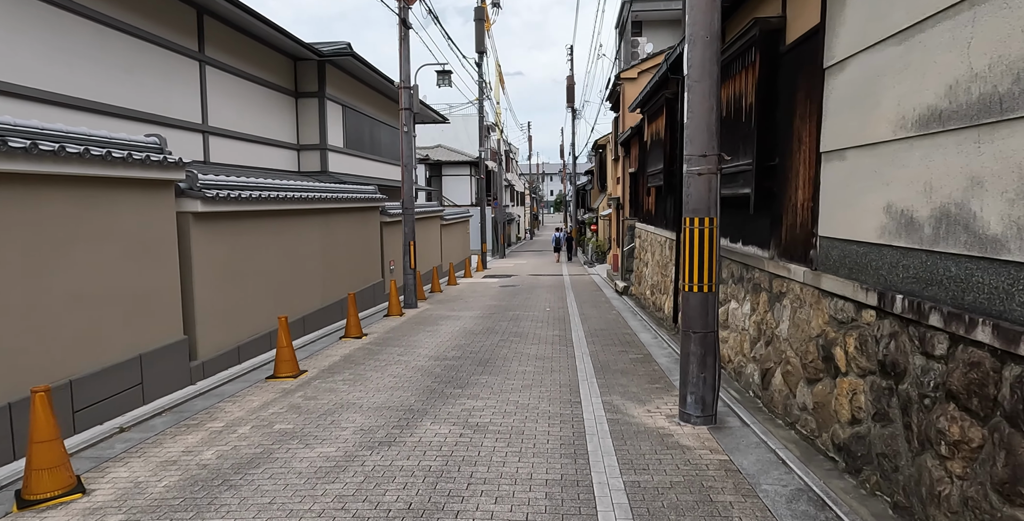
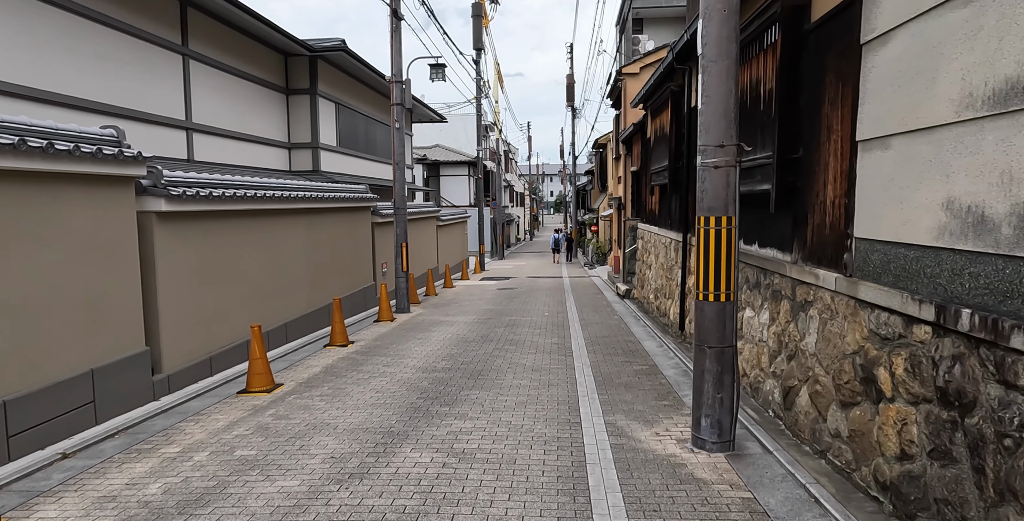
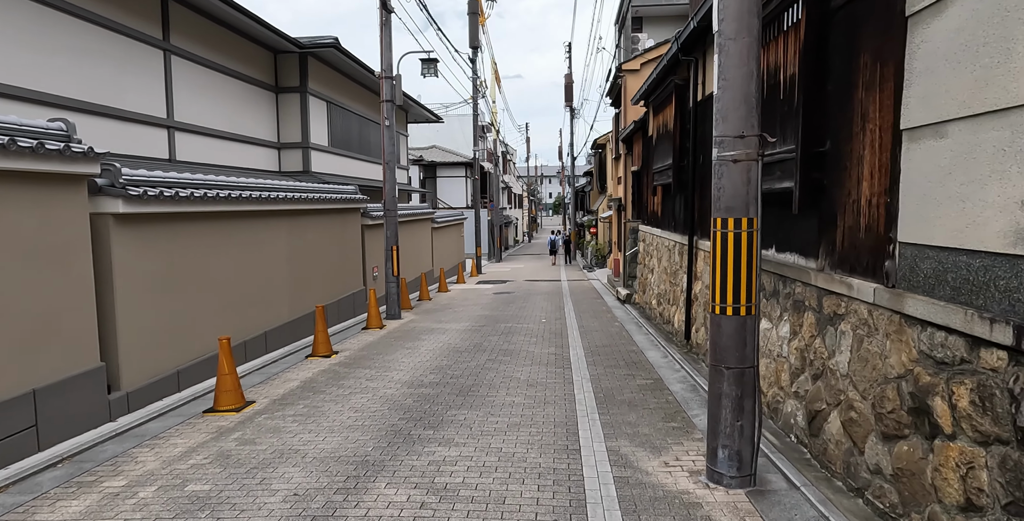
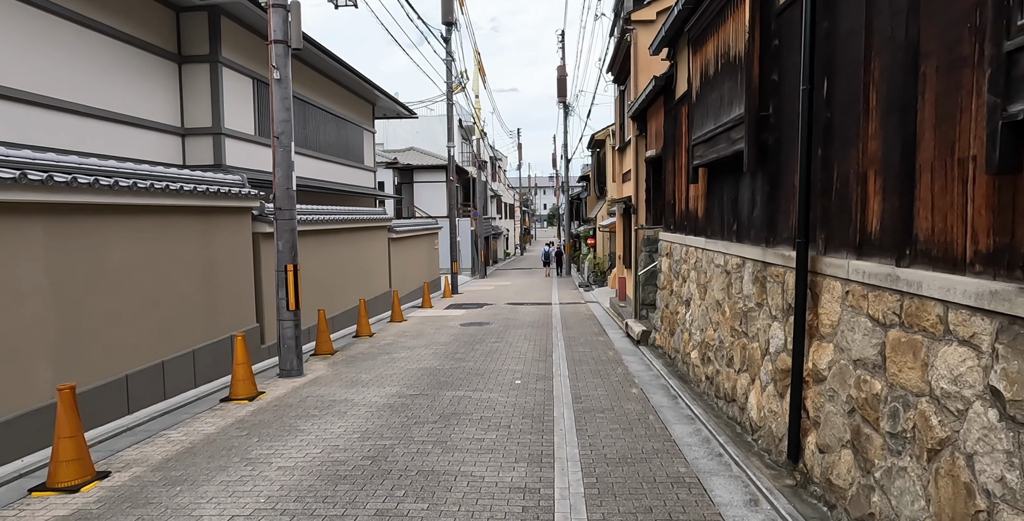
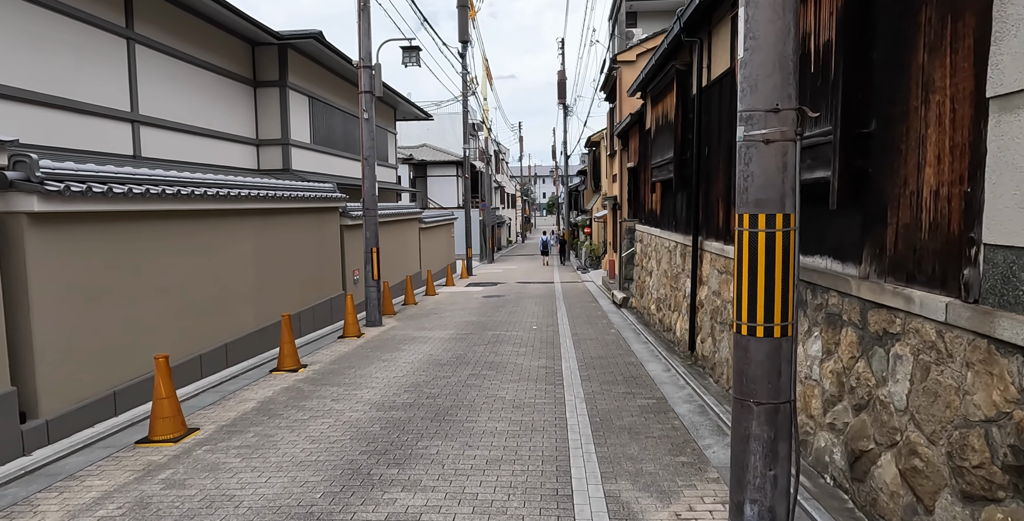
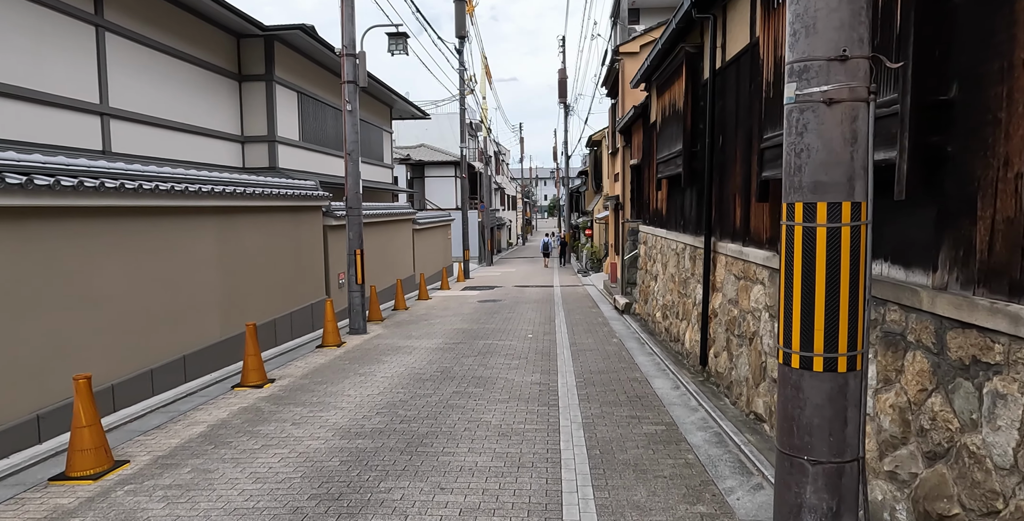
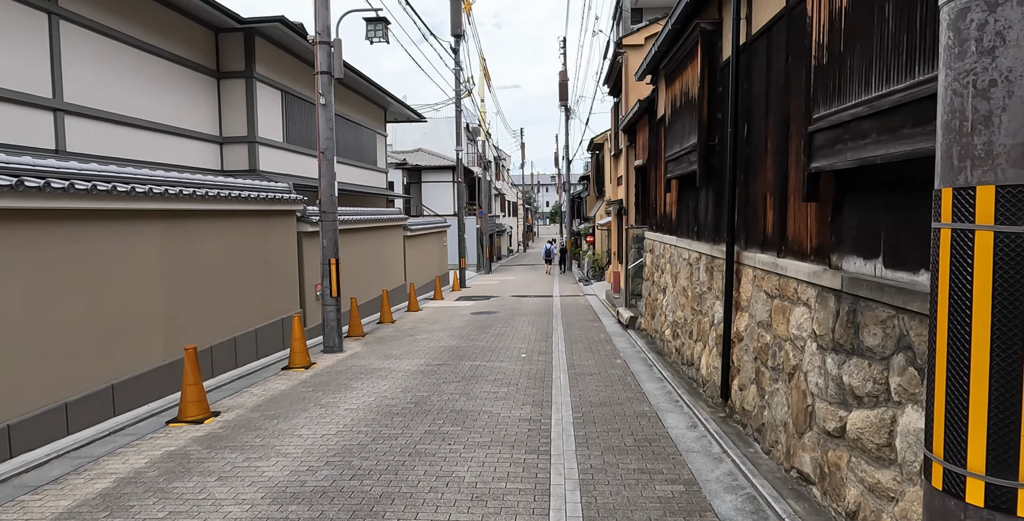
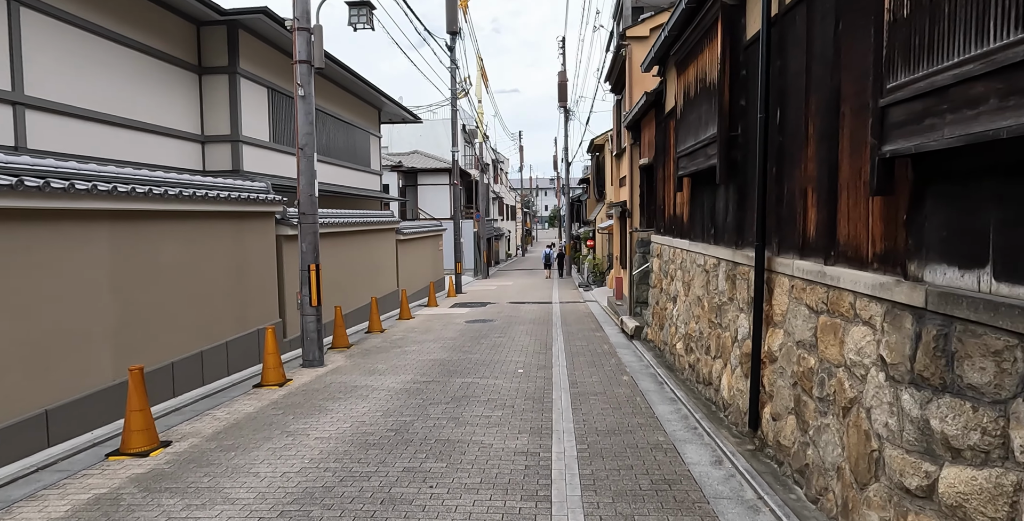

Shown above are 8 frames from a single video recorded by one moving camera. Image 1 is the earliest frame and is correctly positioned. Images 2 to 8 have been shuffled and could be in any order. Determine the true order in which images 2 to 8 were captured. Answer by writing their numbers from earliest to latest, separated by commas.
2, 3, 5, 6, 7, 8, 4
